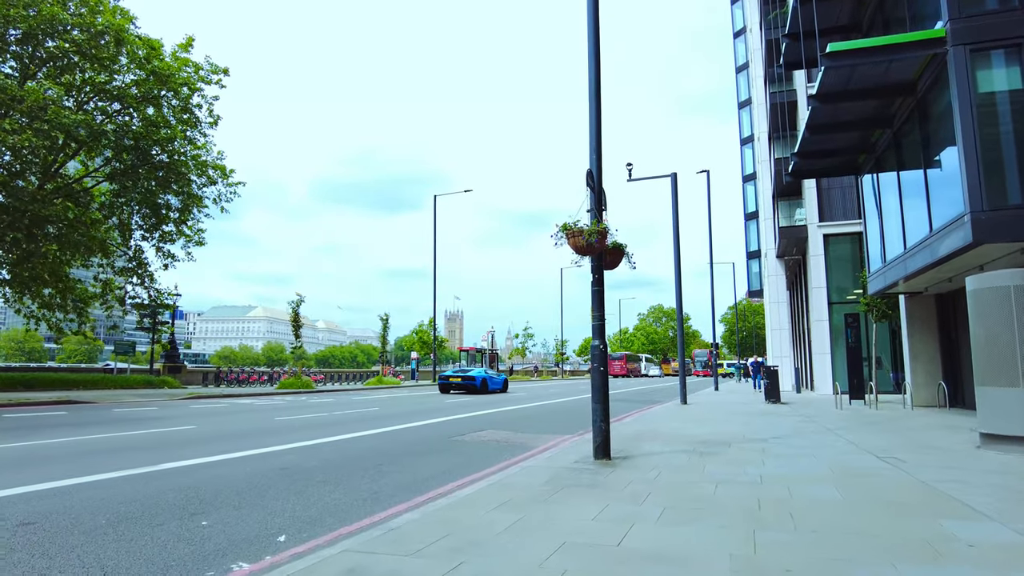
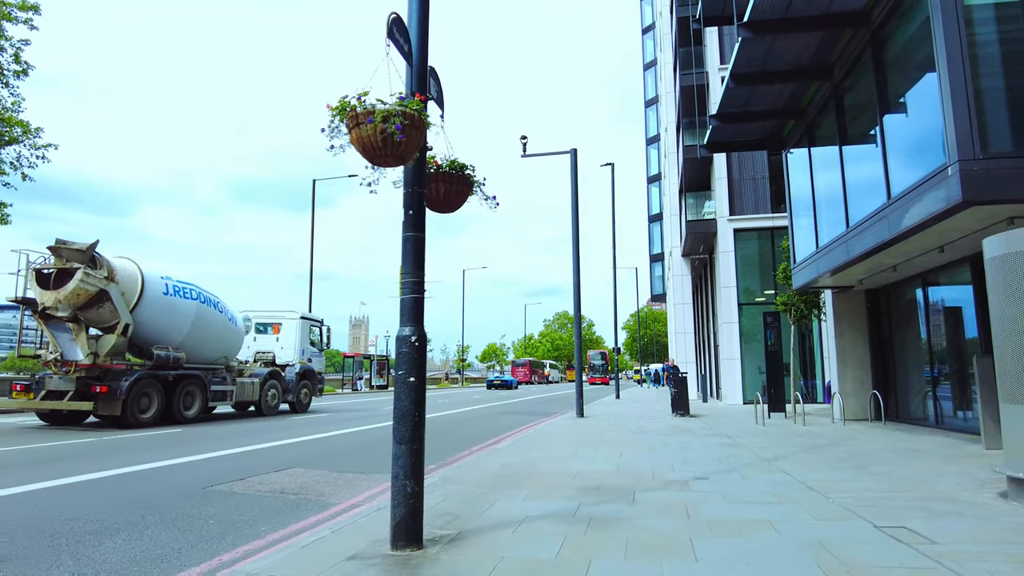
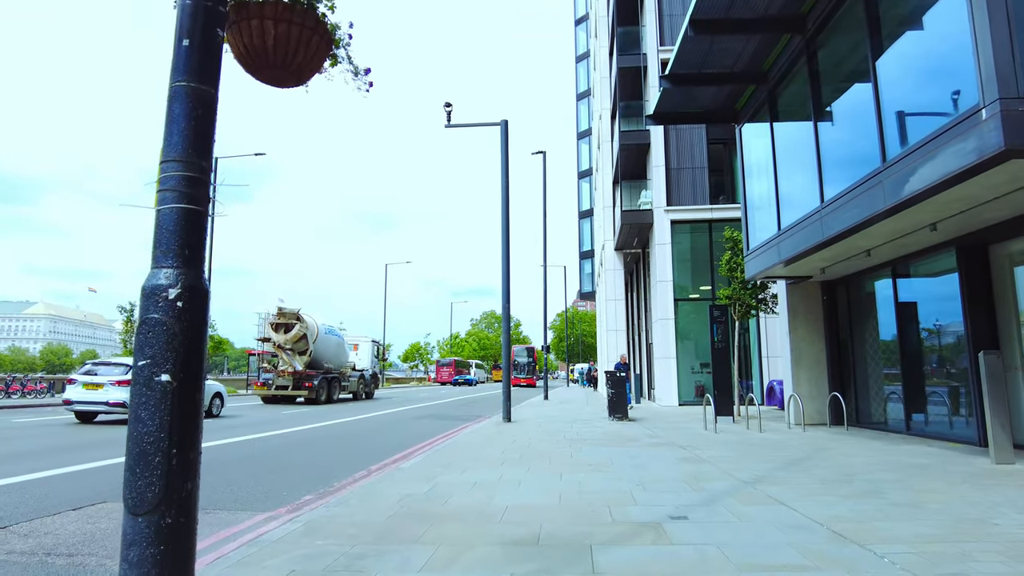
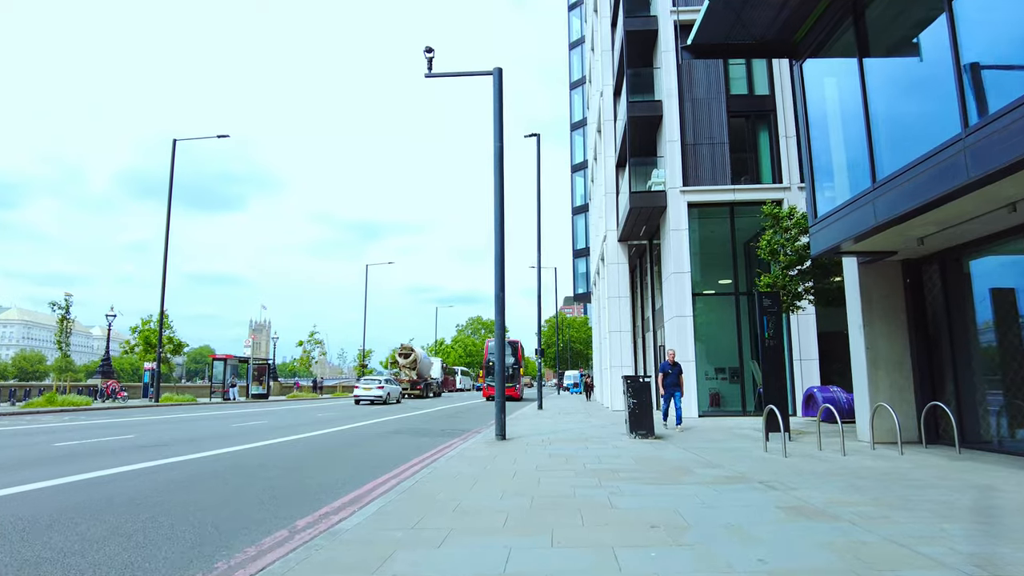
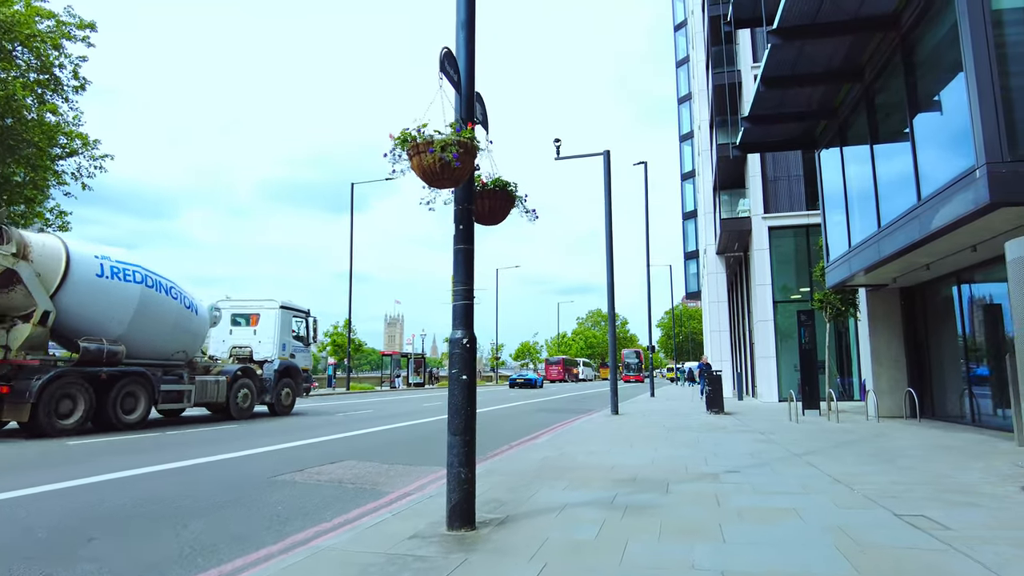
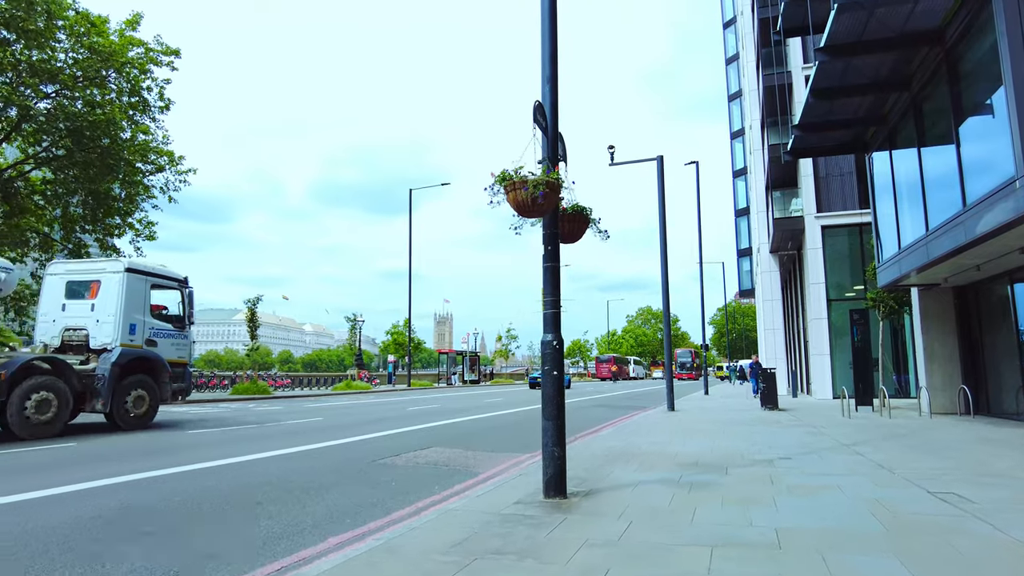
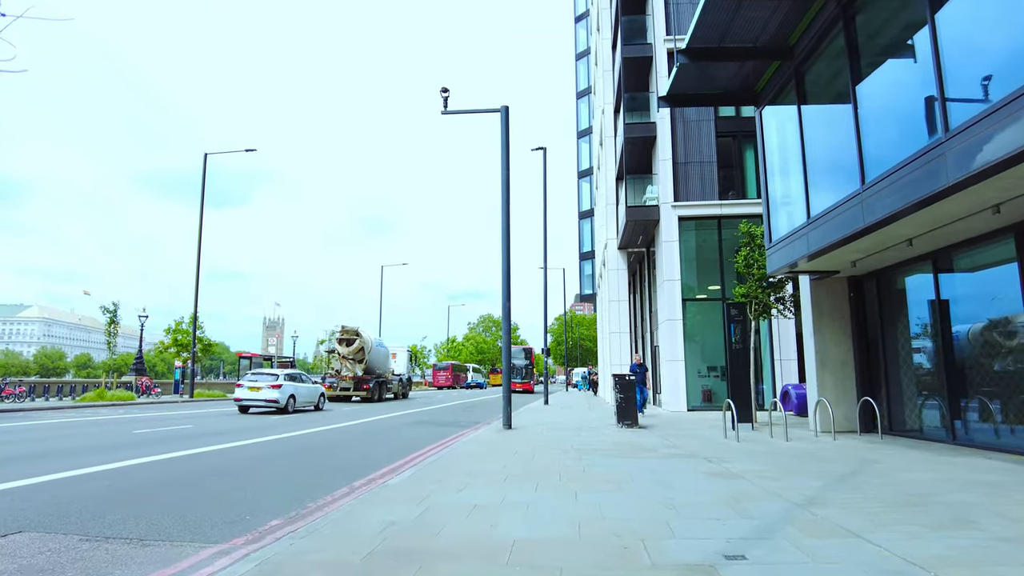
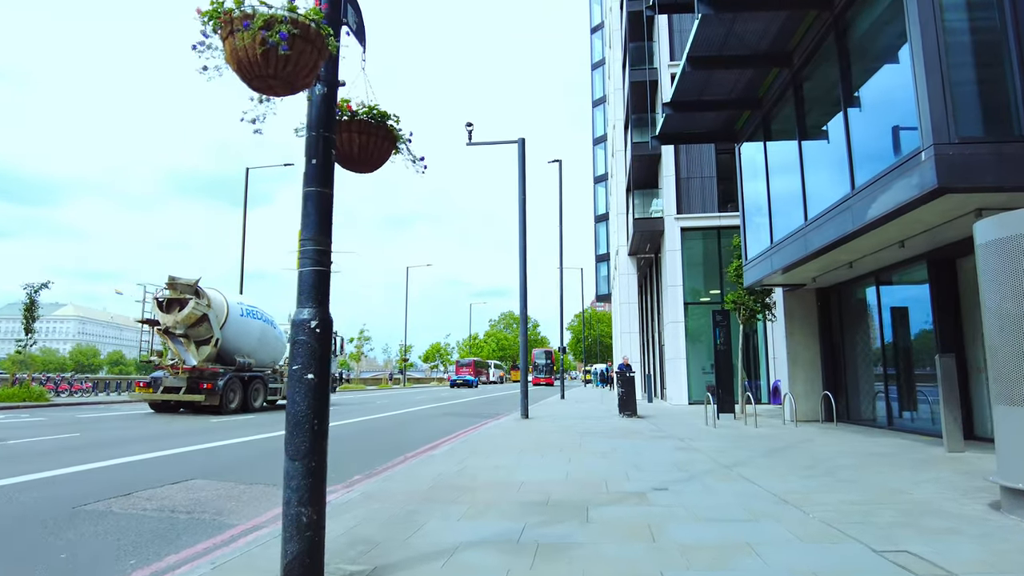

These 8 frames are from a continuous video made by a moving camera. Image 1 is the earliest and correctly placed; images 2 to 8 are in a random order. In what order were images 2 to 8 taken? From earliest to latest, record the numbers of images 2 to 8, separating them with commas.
6, 5, 2, 8, 3, 7, 4
